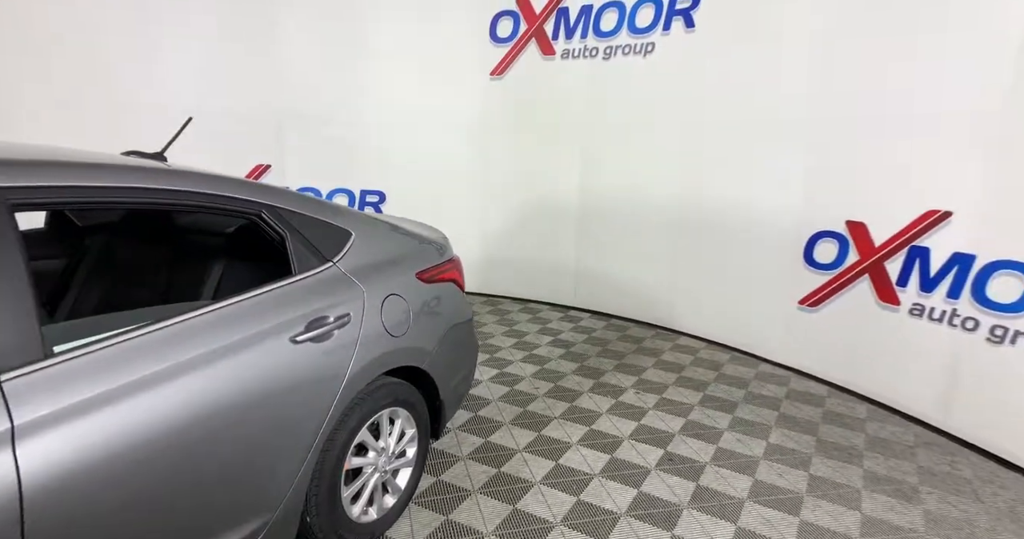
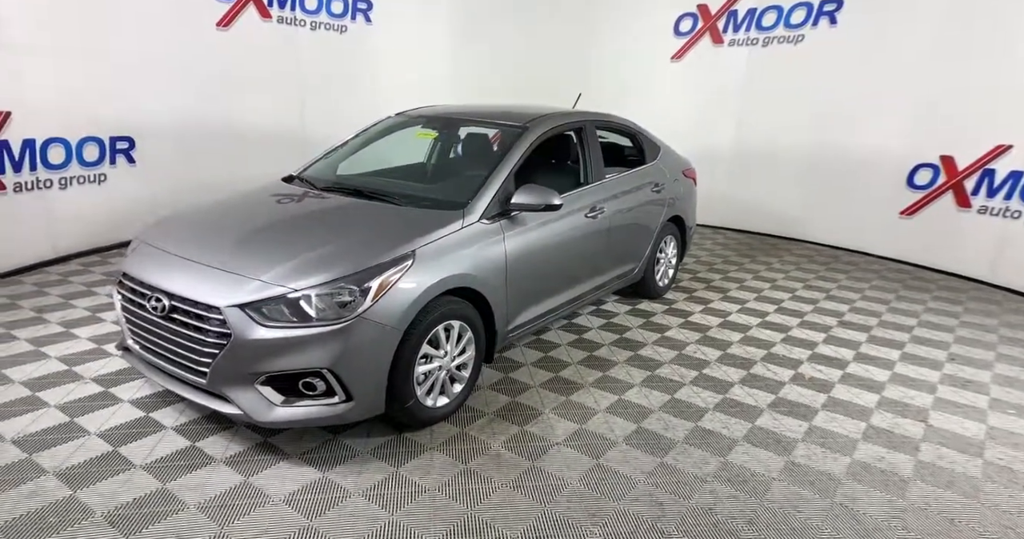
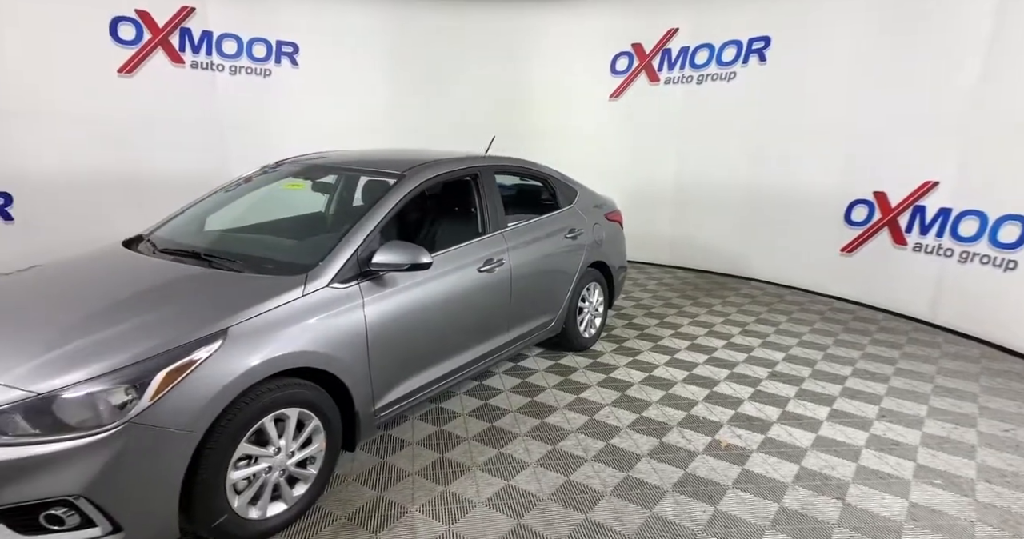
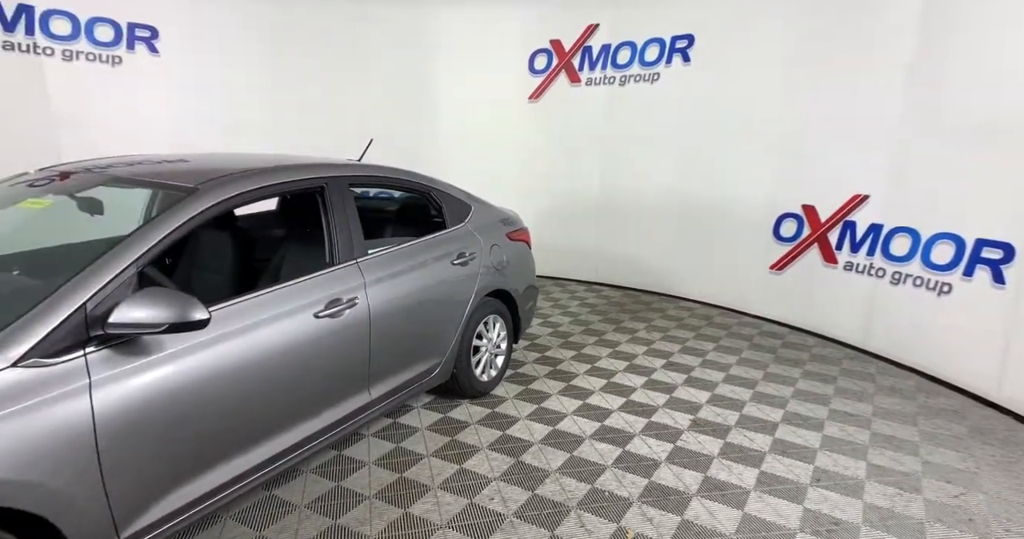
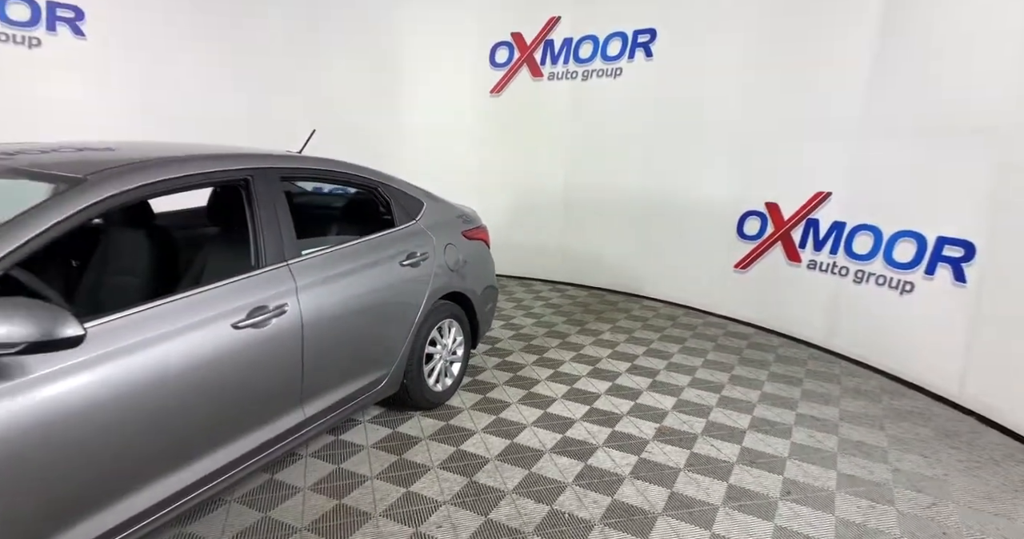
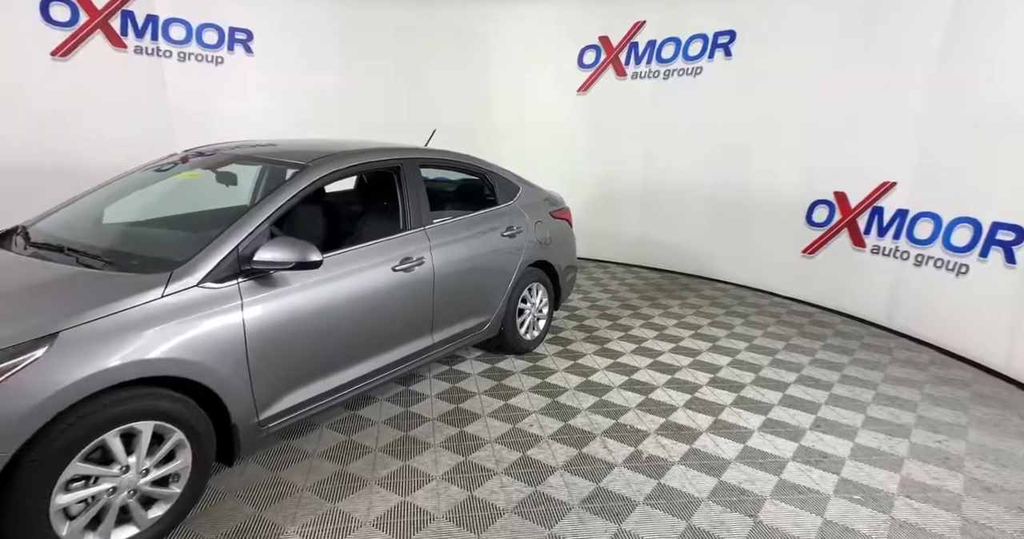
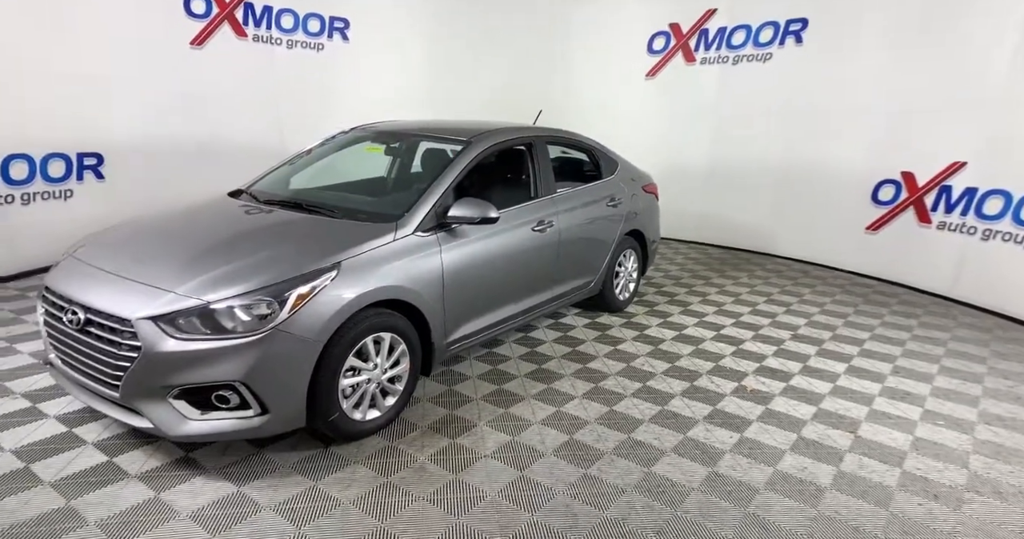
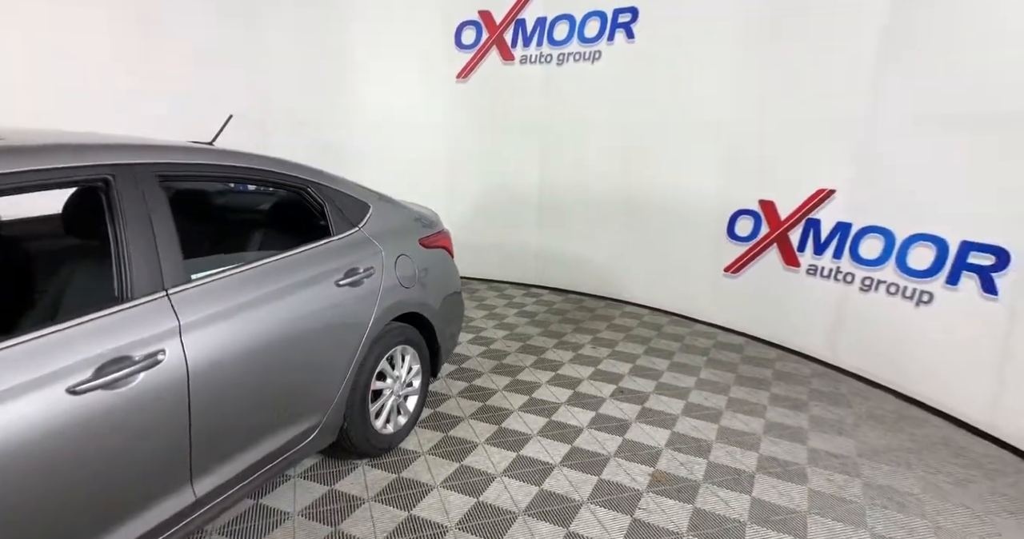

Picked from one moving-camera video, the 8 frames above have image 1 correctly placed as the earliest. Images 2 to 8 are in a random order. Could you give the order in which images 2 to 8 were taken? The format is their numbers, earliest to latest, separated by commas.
8, 5, 4, 6, 3, 7, 2
